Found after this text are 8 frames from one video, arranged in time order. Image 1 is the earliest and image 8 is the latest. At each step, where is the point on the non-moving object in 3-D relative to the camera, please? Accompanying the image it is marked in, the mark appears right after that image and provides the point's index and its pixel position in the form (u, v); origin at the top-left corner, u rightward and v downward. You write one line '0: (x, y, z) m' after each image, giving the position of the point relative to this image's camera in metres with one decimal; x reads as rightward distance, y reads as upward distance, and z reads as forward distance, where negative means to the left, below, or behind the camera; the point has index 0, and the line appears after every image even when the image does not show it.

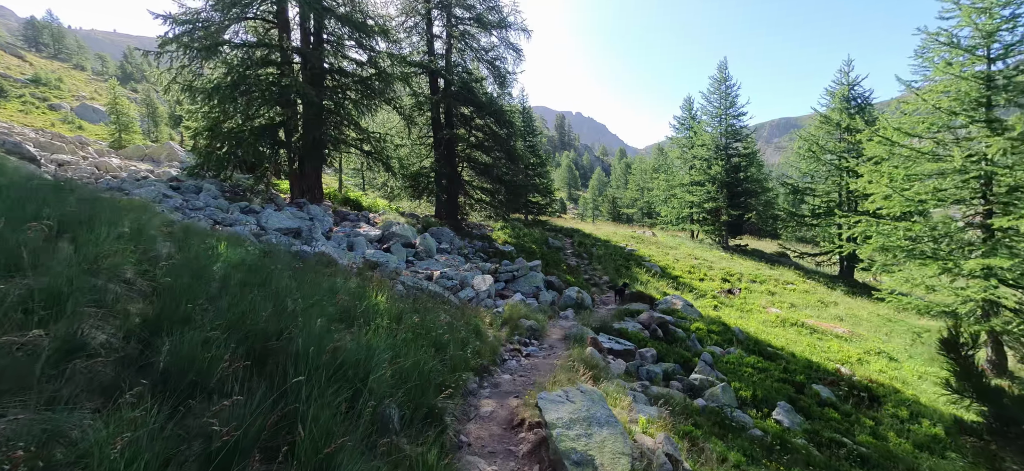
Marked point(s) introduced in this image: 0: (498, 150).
0: (-0.6, +3.7, +19.2) m
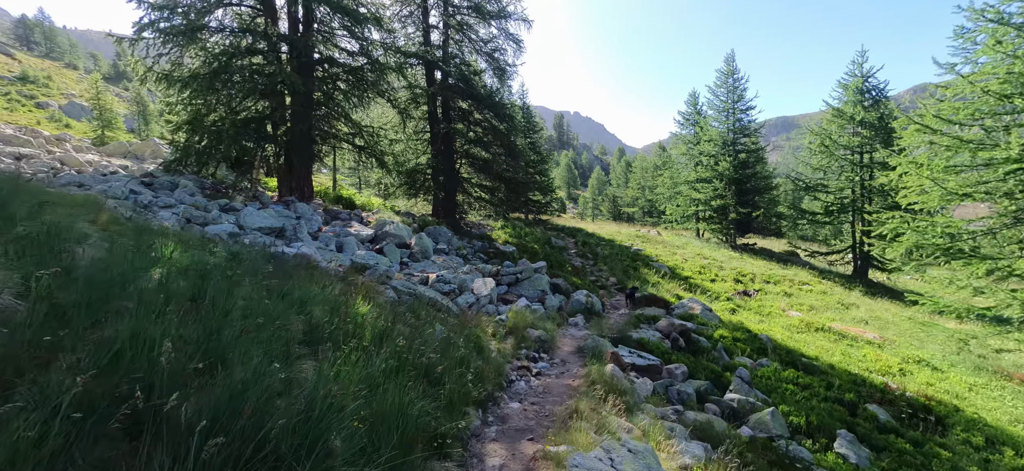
0: (-0.6, +3.7, +18.2) m
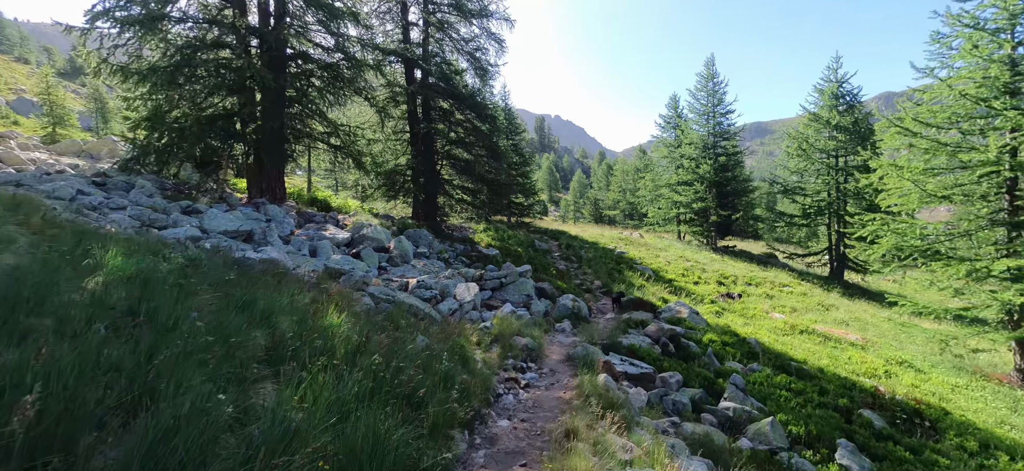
0: (-1.3, +3.5, +17.8) m
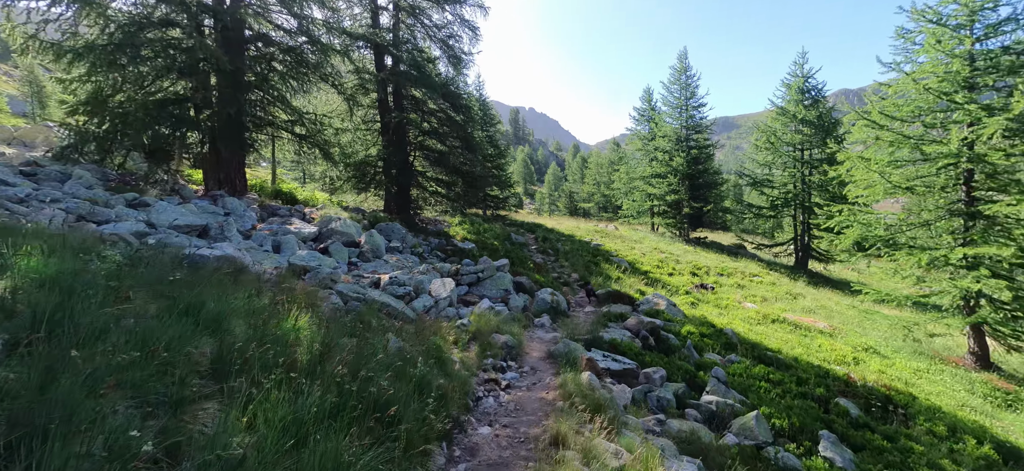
0: (-2.3, +3.8, +17.4) m
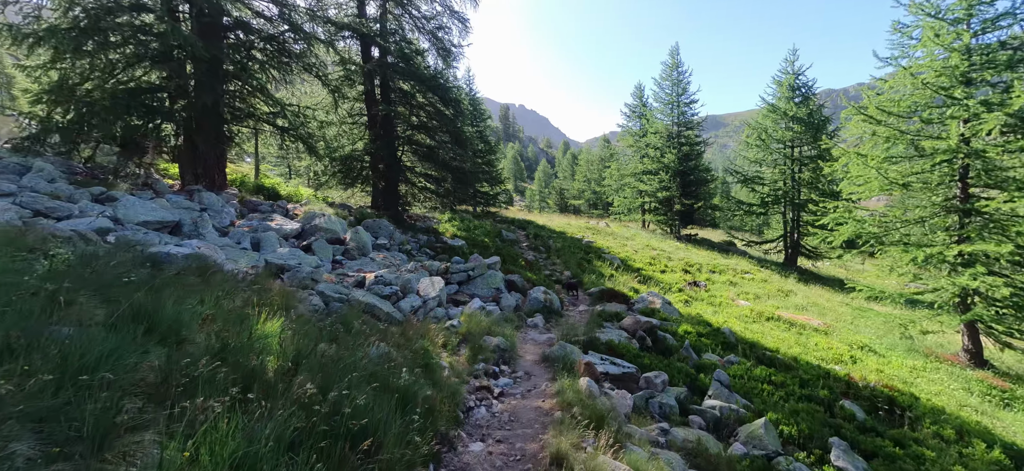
0: (-2.6, +3.9, +17.0) m
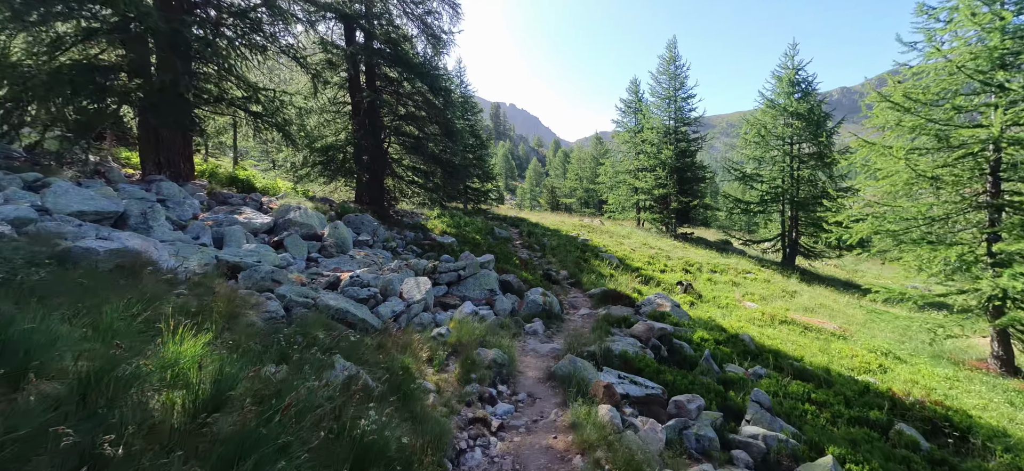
0: (-2.9, +4.0, +15.9) m
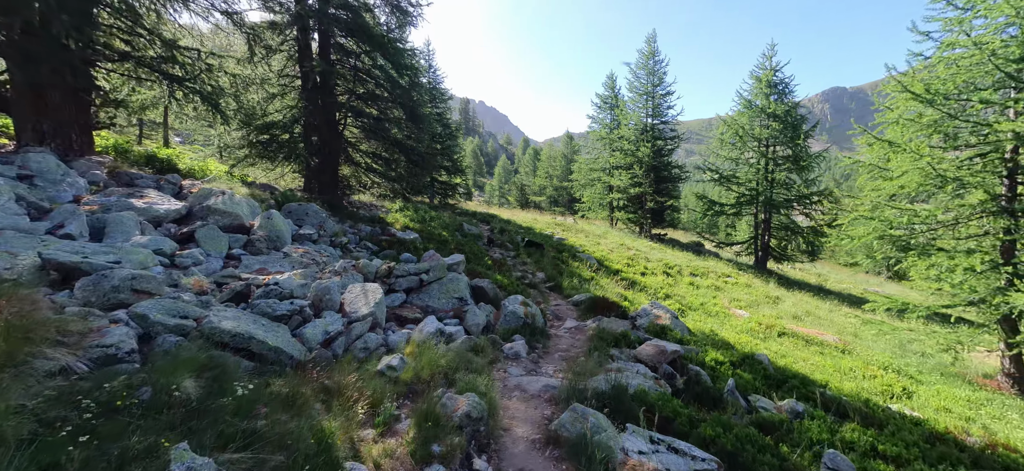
0: (-3.7, +4.2, +14.0) m
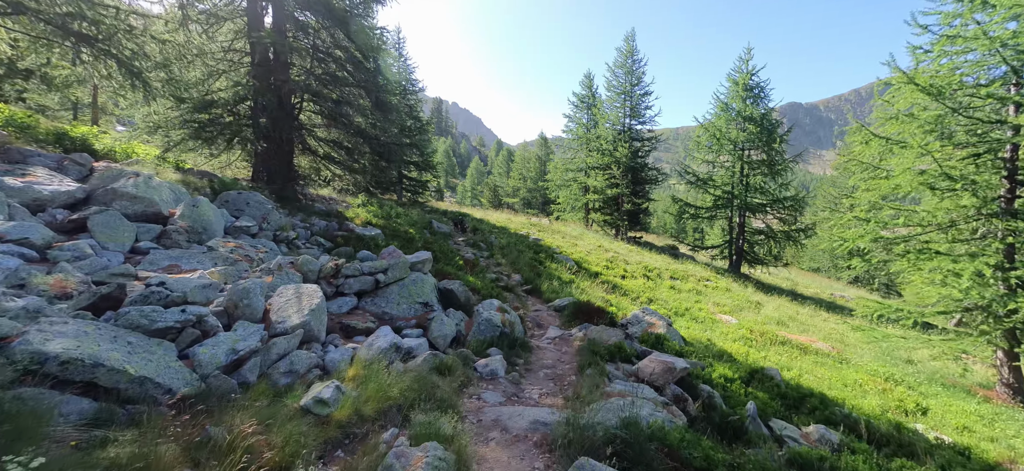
0: (-4.4, +4.3, +12.7) m
